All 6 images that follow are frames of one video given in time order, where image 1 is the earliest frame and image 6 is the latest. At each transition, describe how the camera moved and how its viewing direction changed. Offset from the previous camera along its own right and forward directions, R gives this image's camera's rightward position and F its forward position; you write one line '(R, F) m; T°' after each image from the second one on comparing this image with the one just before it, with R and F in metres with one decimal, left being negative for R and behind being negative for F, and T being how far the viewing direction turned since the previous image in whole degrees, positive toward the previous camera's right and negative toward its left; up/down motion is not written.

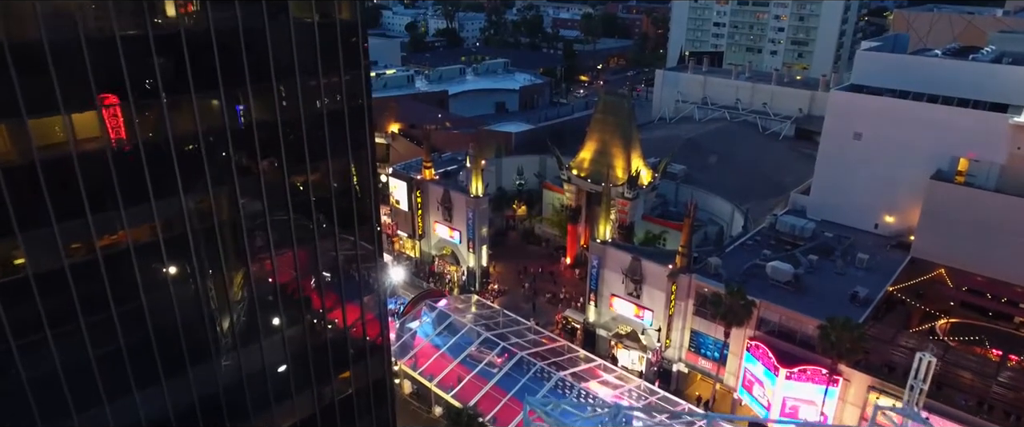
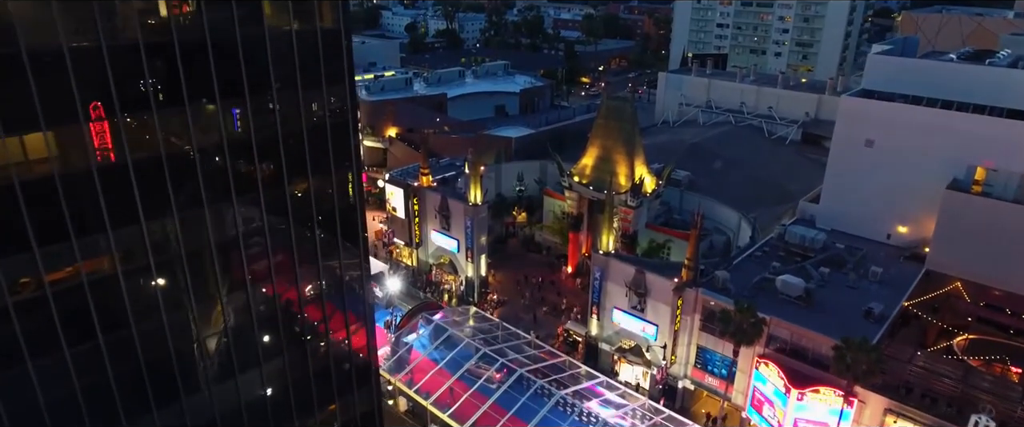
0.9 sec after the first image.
(+0.1, +1.3) m; 0°
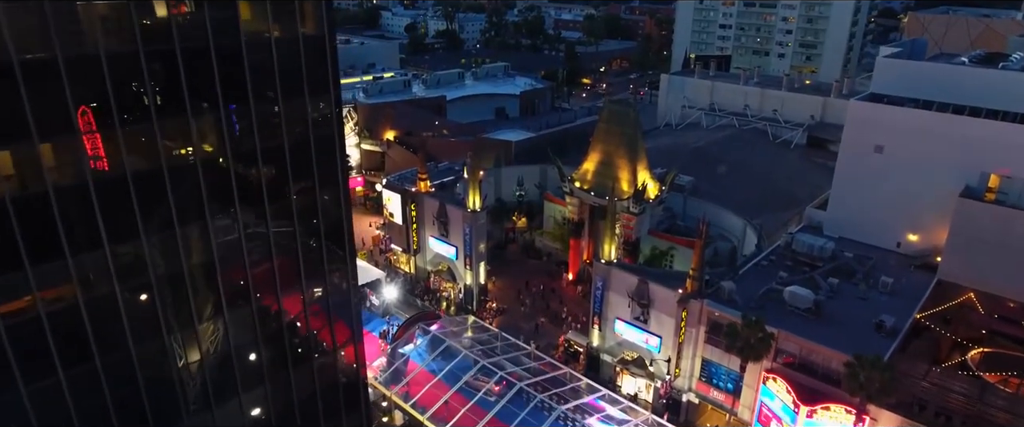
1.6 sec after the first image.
(+0.1, +1.0) m; 0°
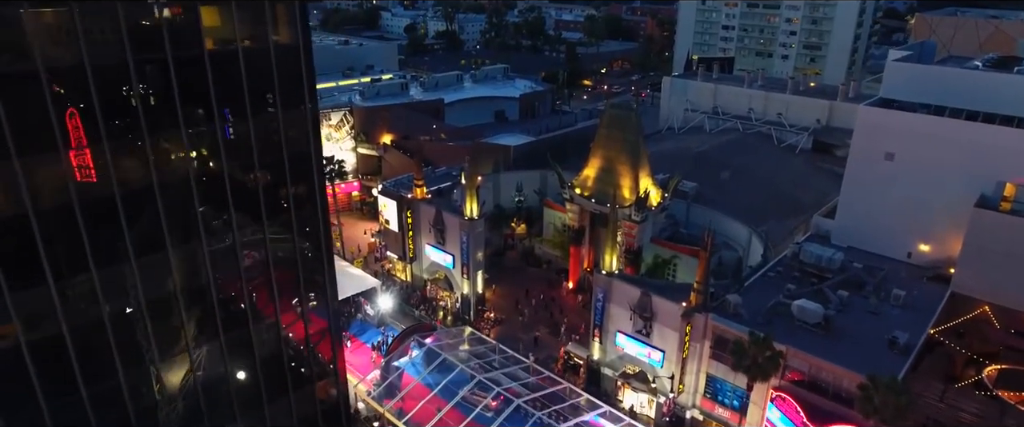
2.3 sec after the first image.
(+0.2, +1.1) m; 0°
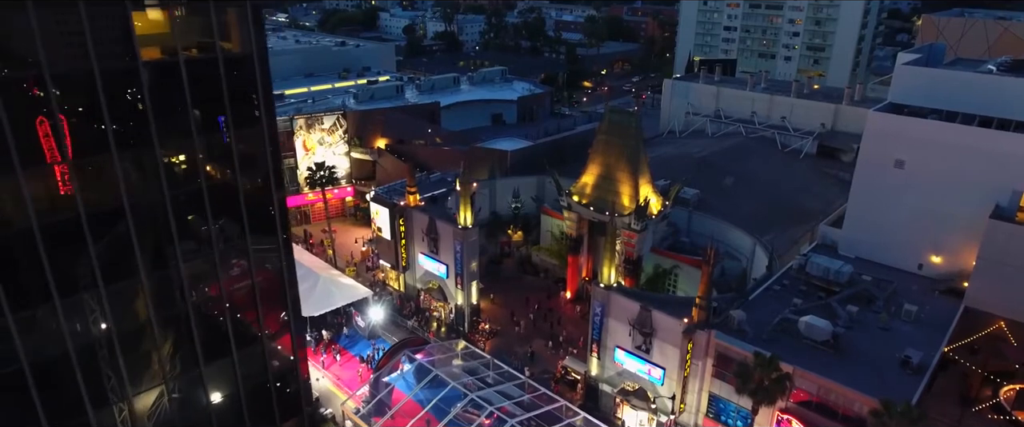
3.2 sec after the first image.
(+0.3, +1.3) m; 0°
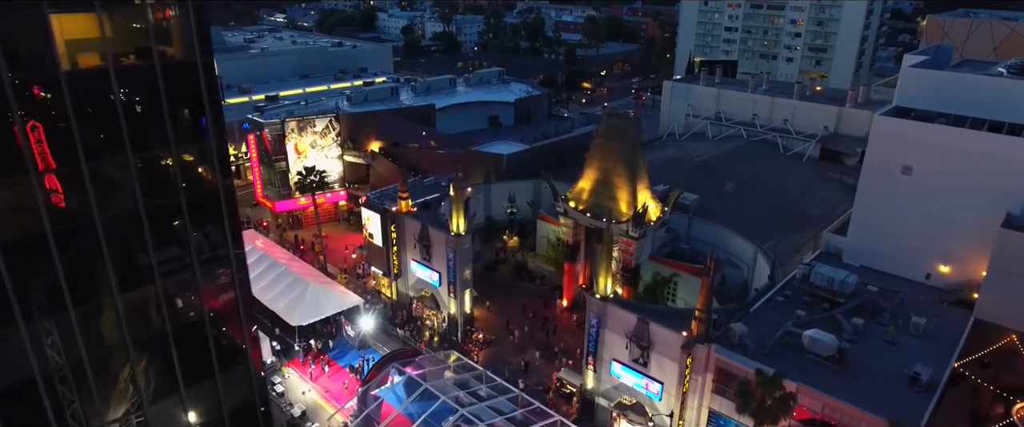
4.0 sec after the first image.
(+0.4, +1.1) m; 0°
